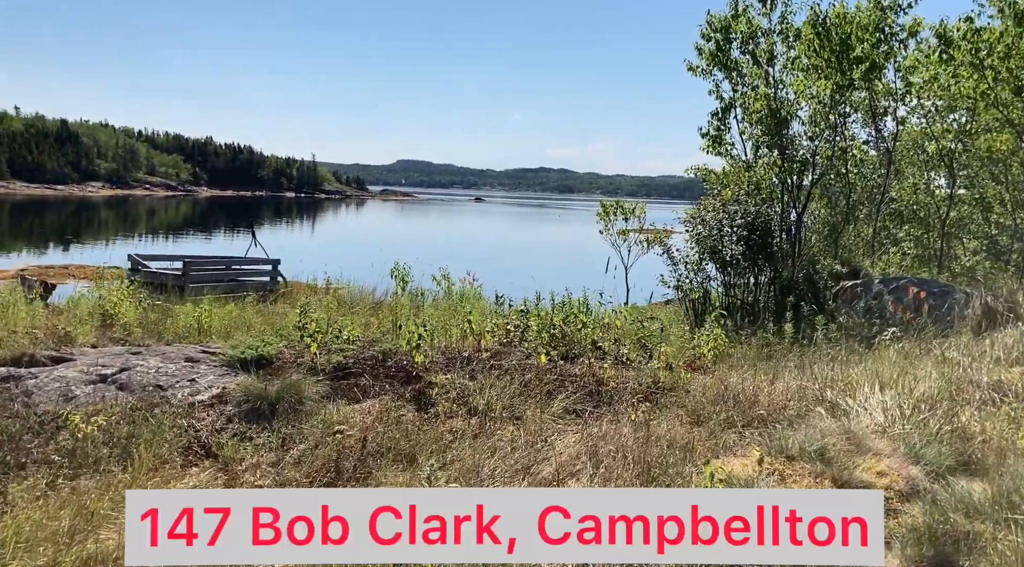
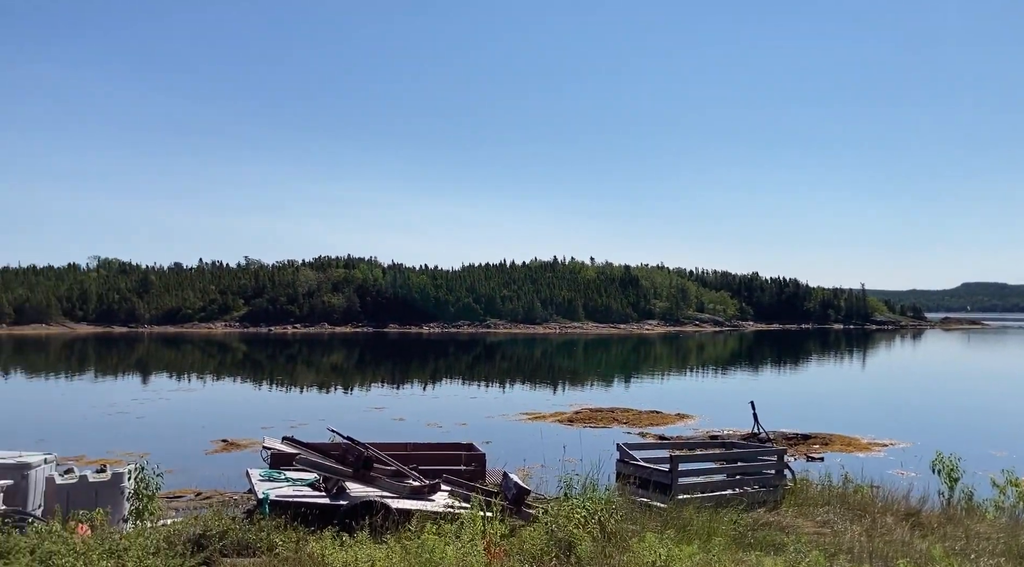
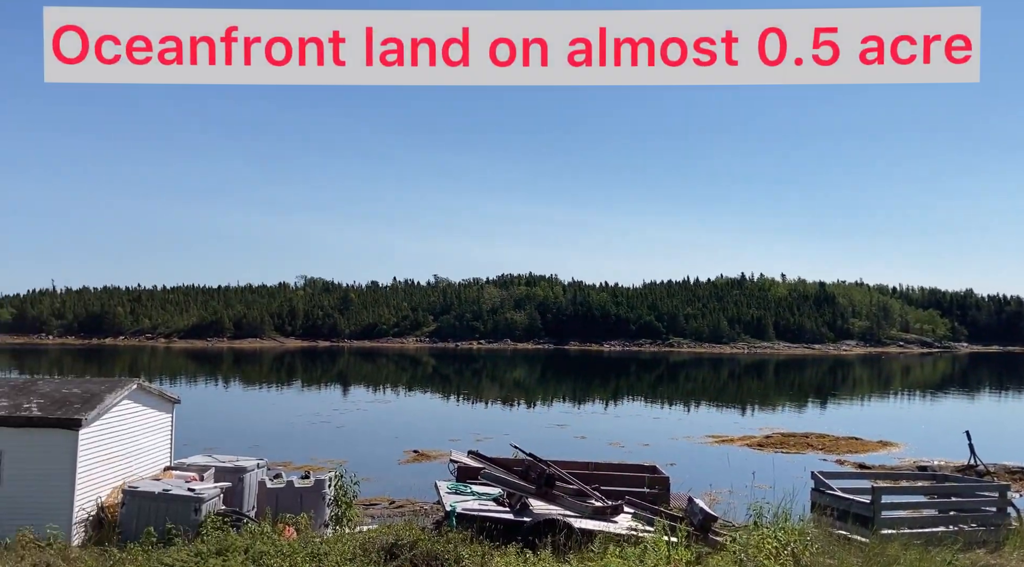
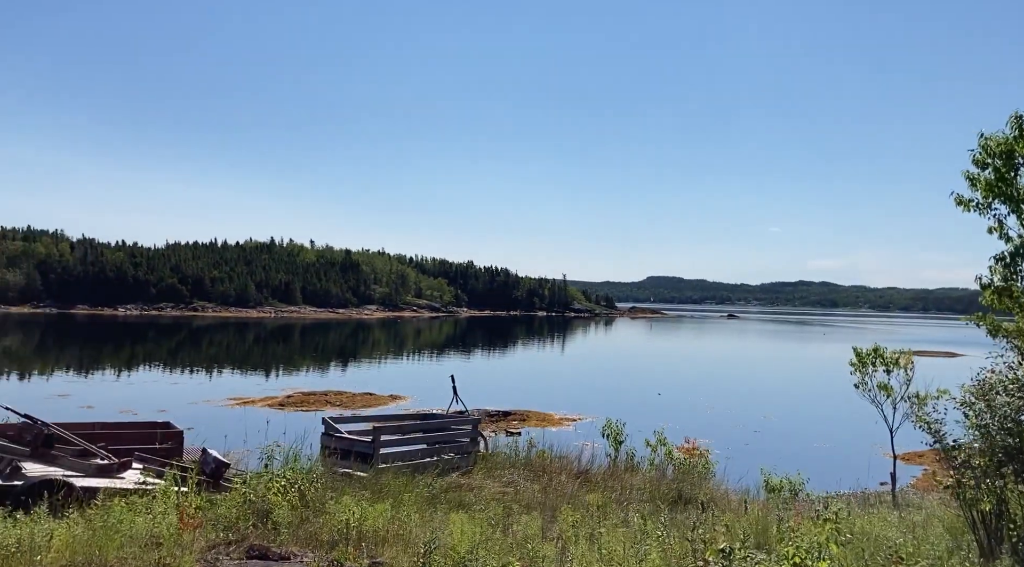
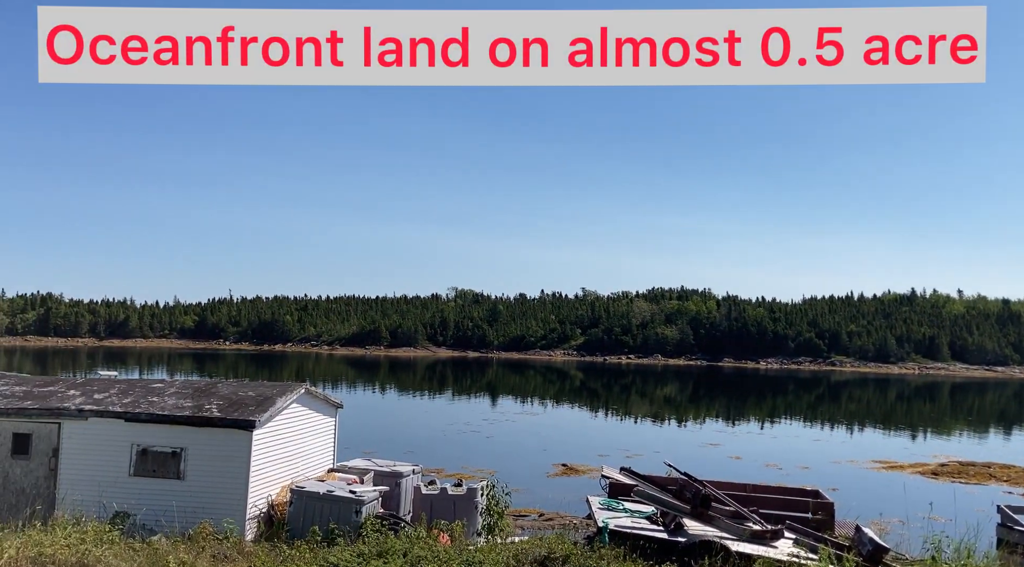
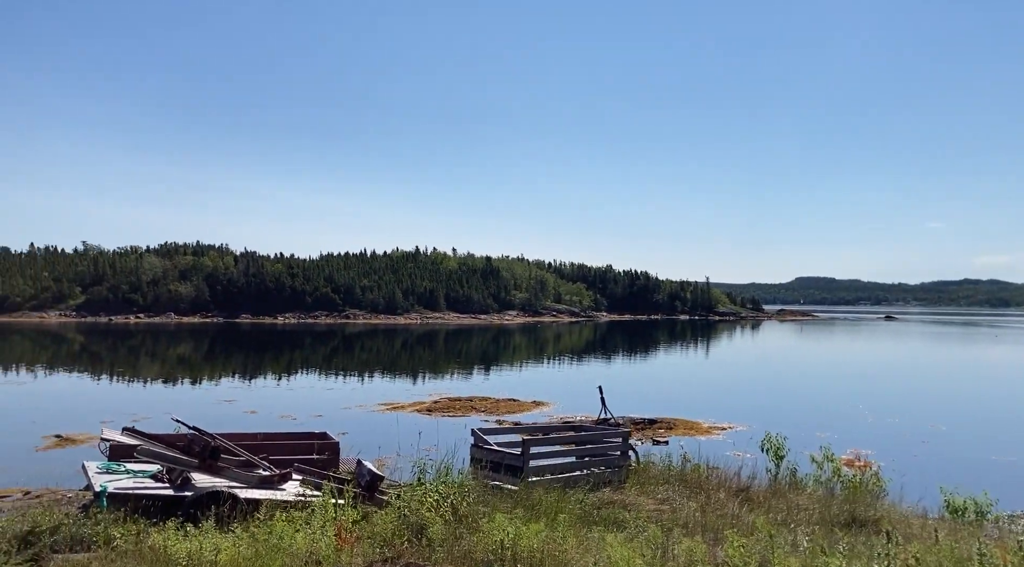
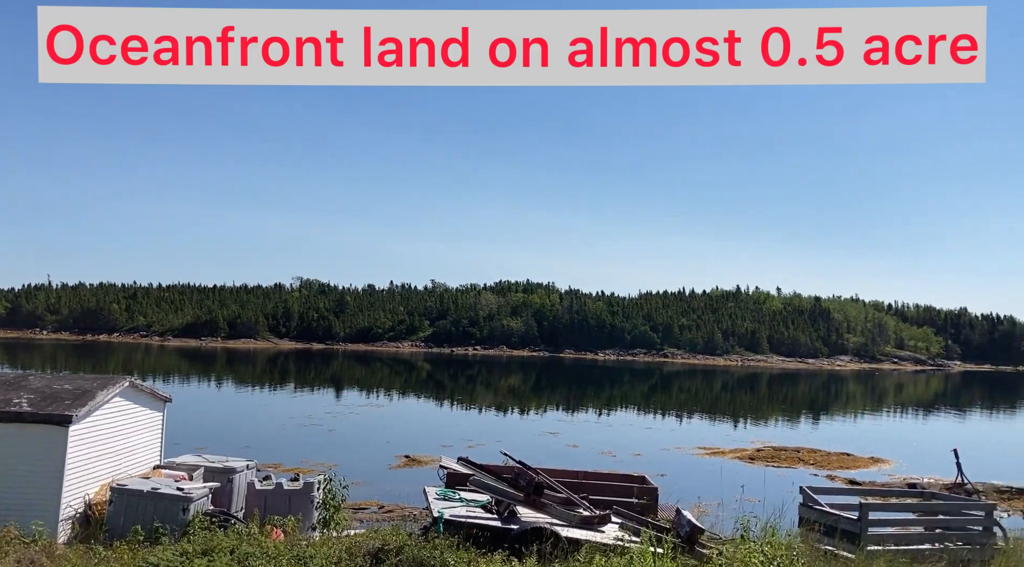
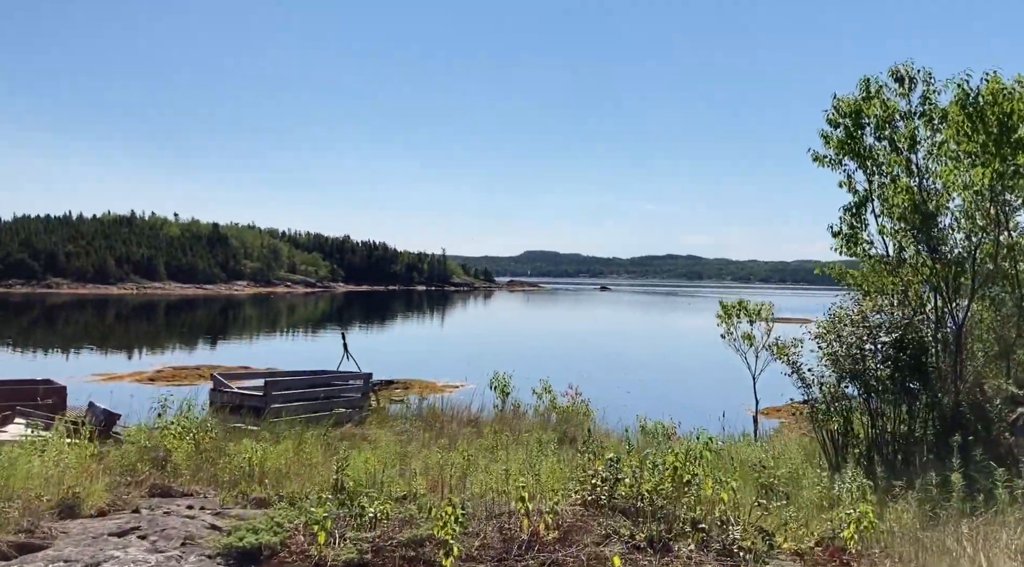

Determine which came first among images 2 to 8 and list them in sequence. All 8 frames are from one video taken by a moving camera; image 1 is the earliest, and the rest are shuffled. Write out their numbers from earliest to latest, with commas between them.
8, 4, 6, 2, 3, 5, 7
